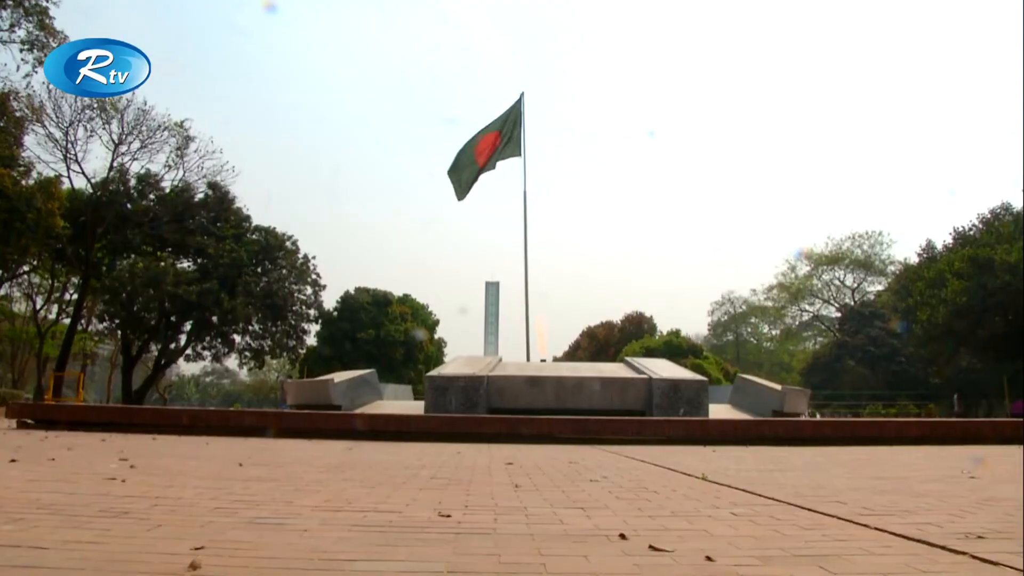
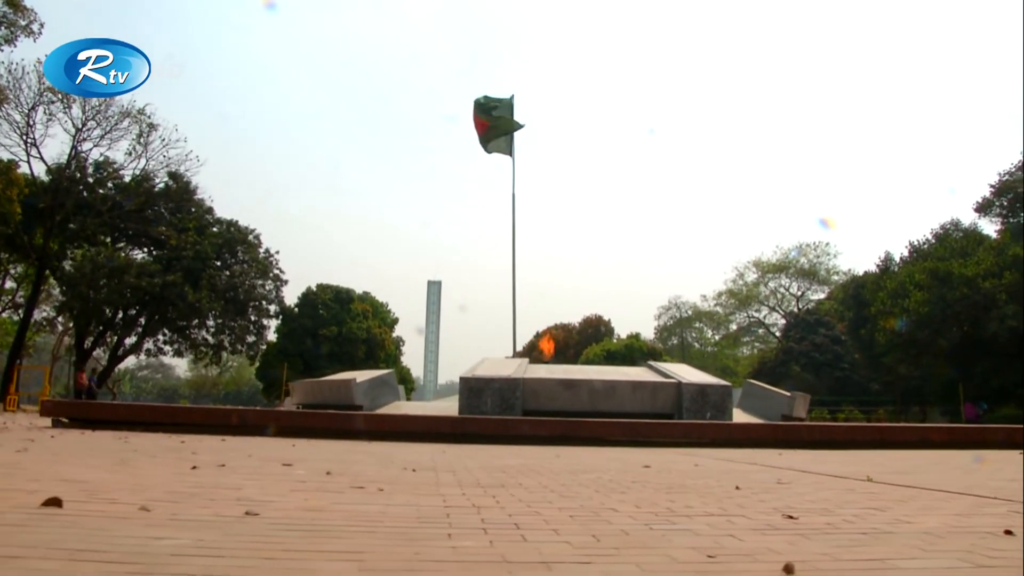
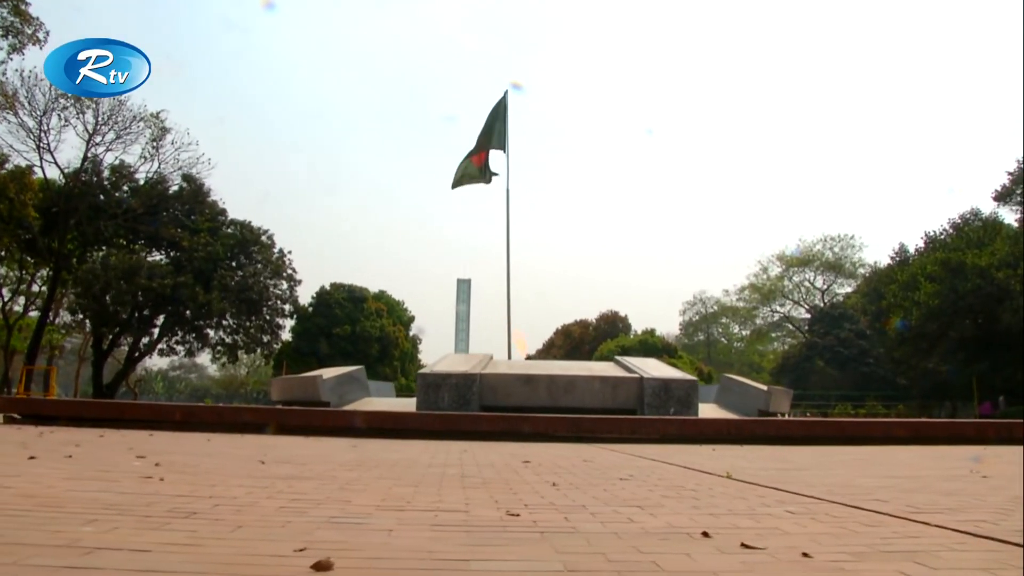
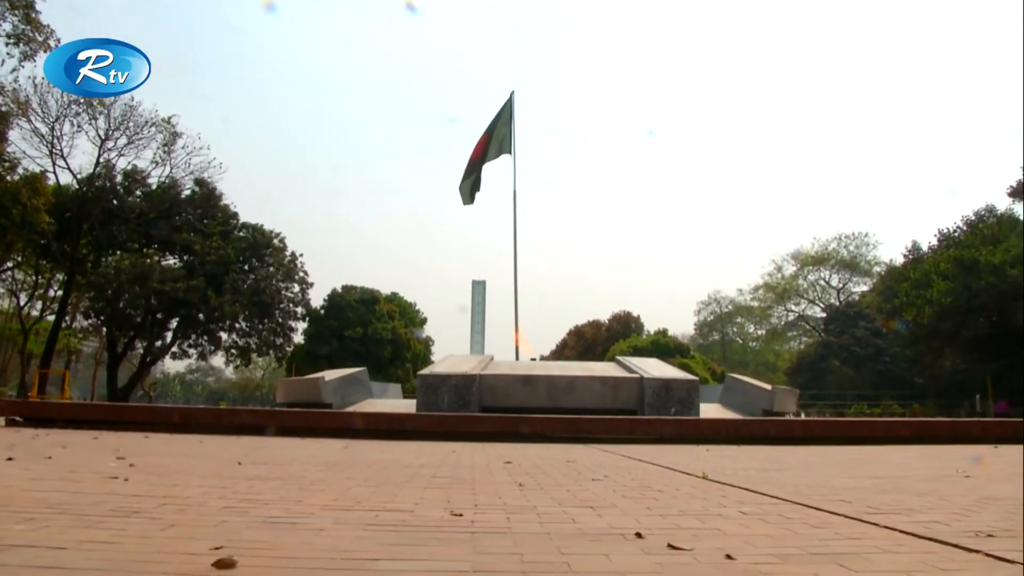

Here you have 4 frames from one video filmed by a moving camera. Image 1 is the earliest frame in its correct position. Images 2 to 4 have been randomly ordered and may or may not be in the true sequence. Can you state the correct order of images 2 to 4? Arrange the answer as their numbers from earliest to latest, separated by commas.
4, 3, 2
